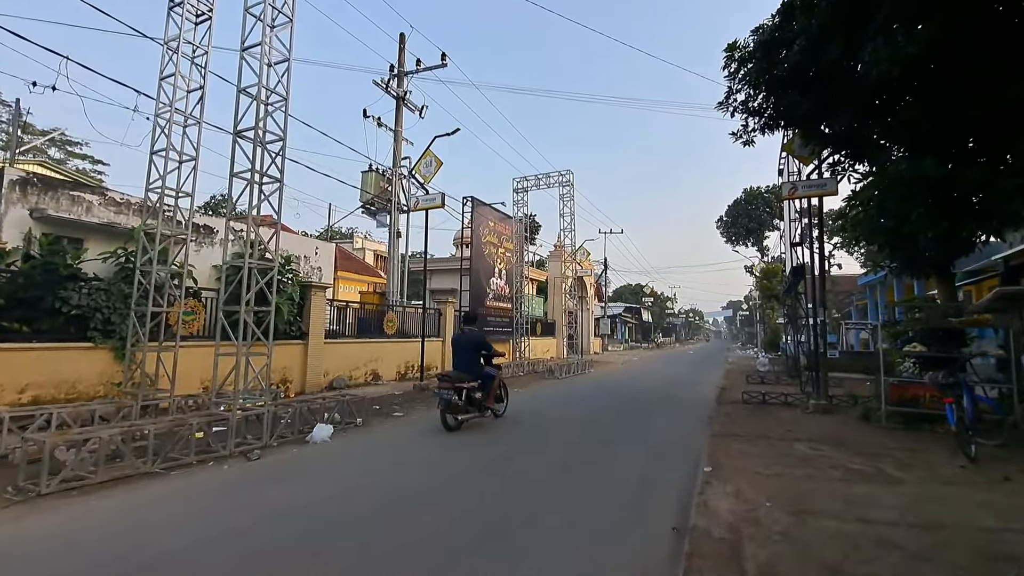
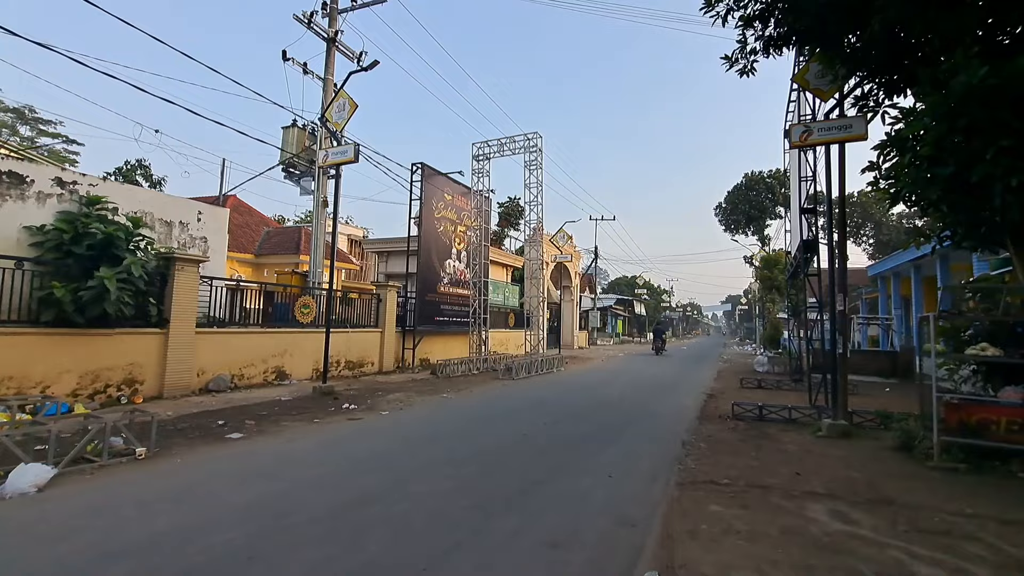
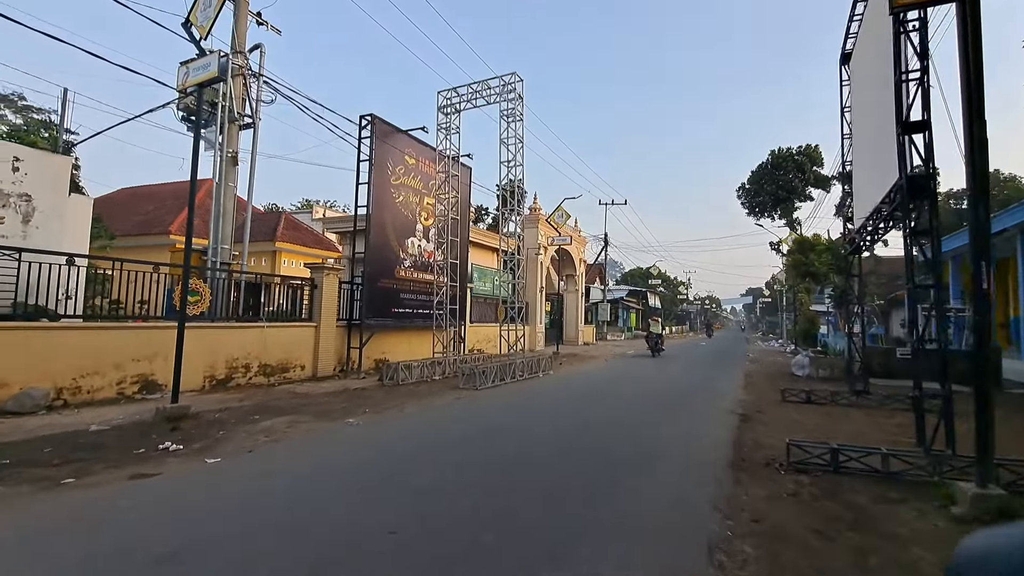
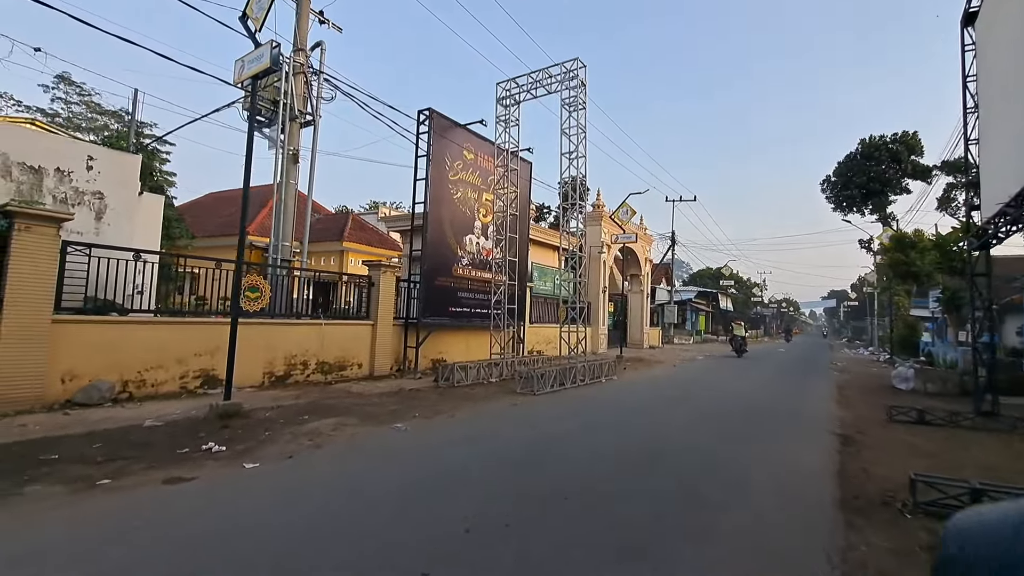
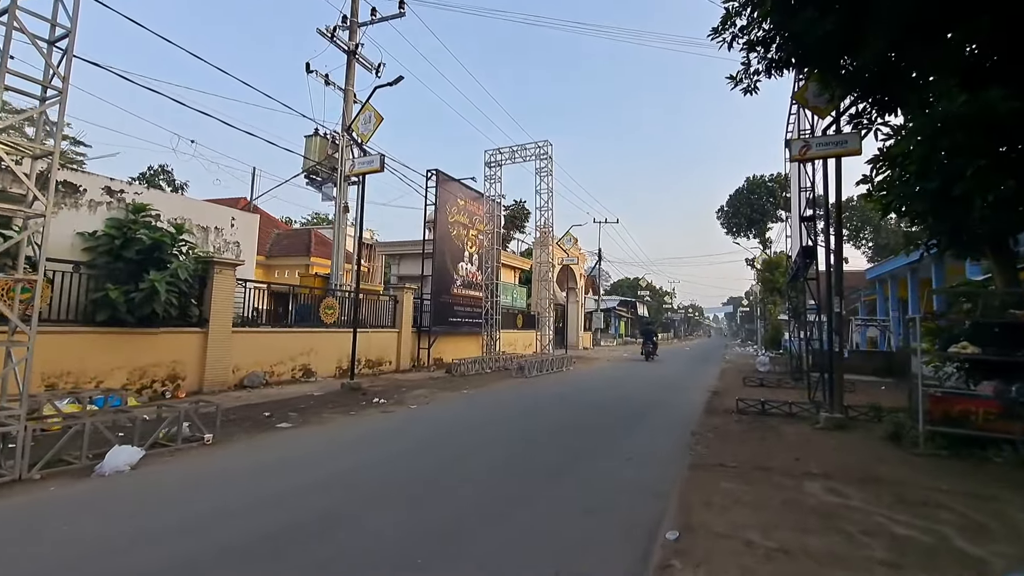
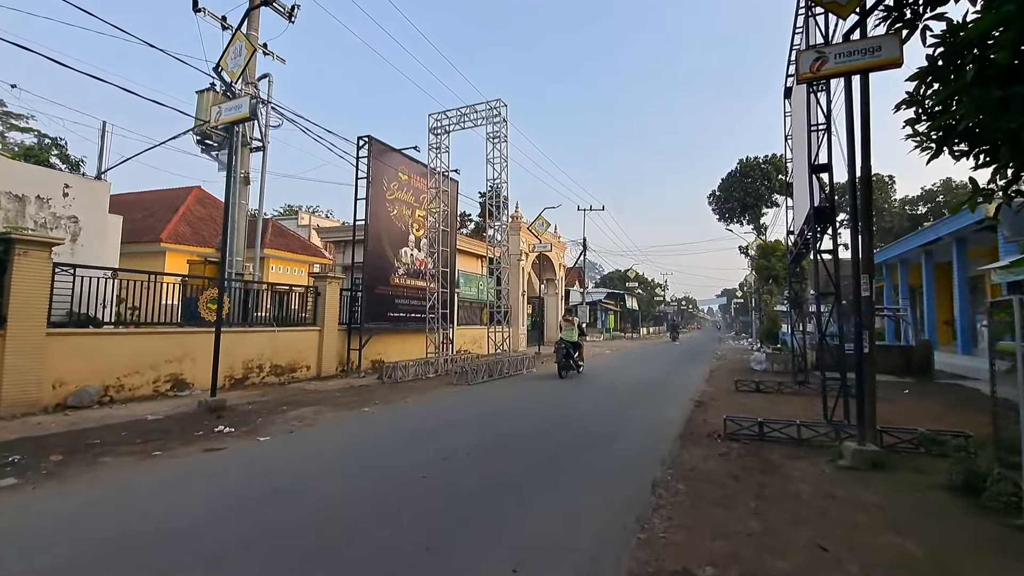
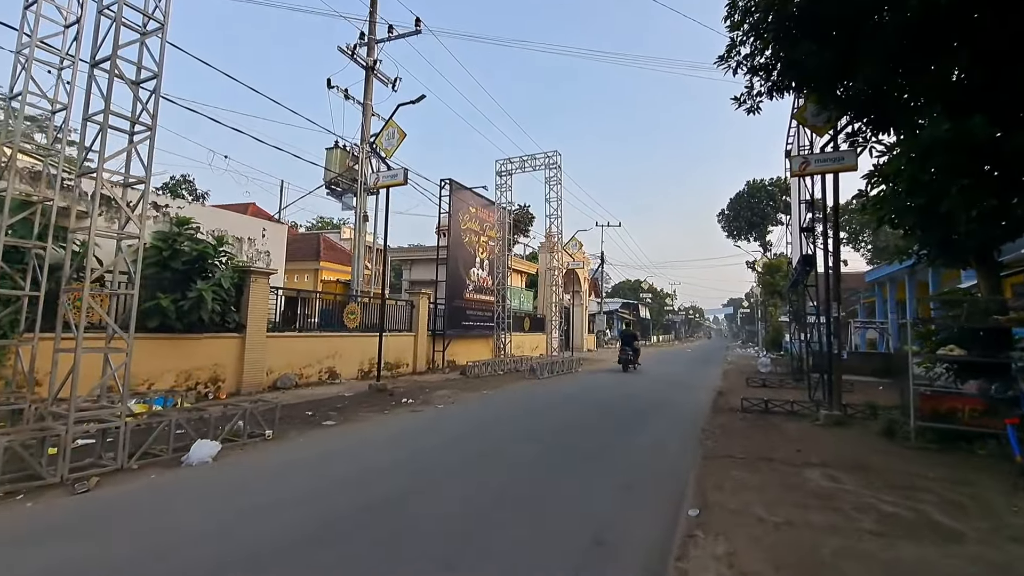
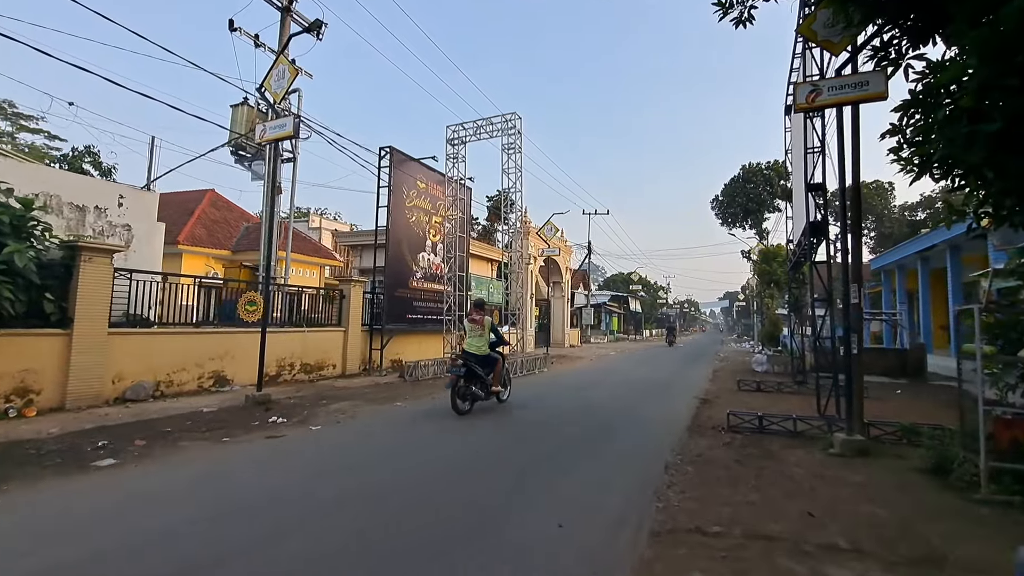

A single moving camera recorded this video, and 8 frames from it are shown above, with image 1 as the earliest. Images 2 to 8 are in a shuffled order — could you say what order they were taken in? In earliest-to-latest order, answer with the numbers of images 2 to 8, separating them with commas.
7, 5, 2, 8, 6, 3, 4
